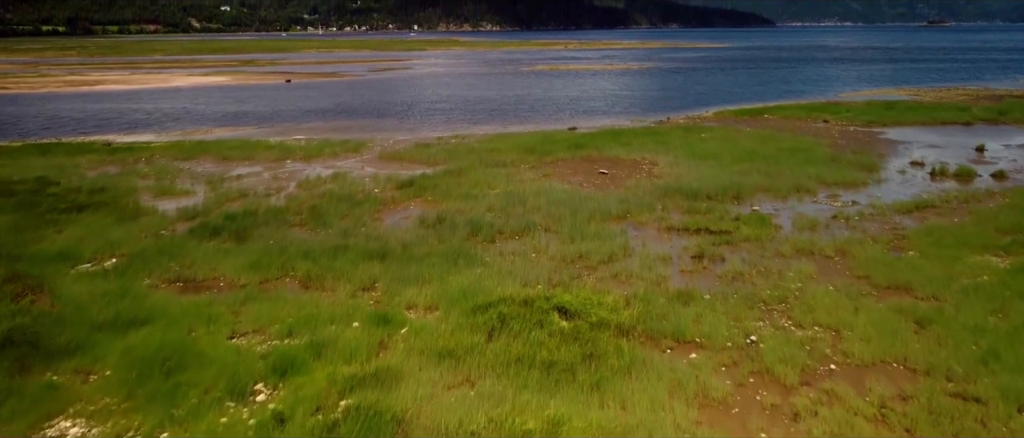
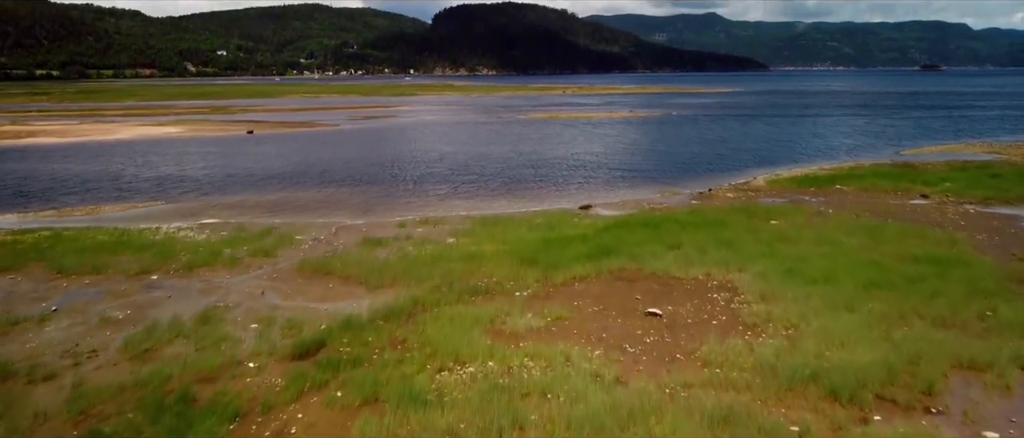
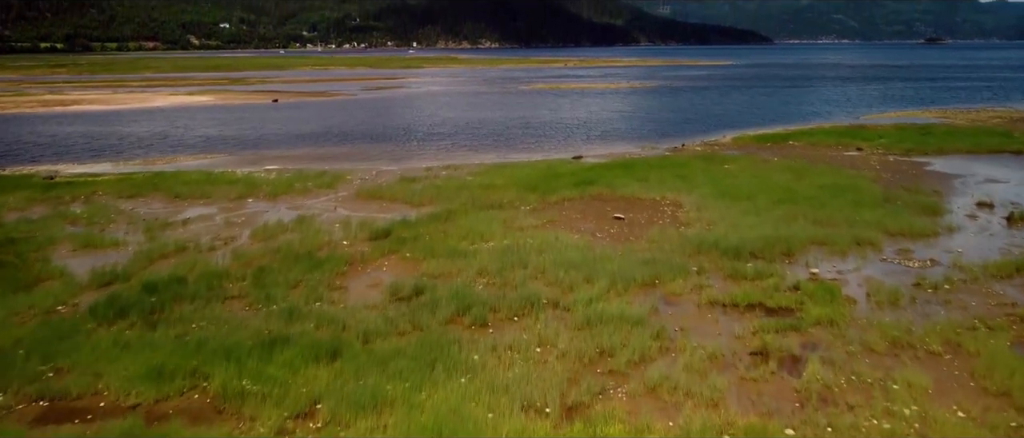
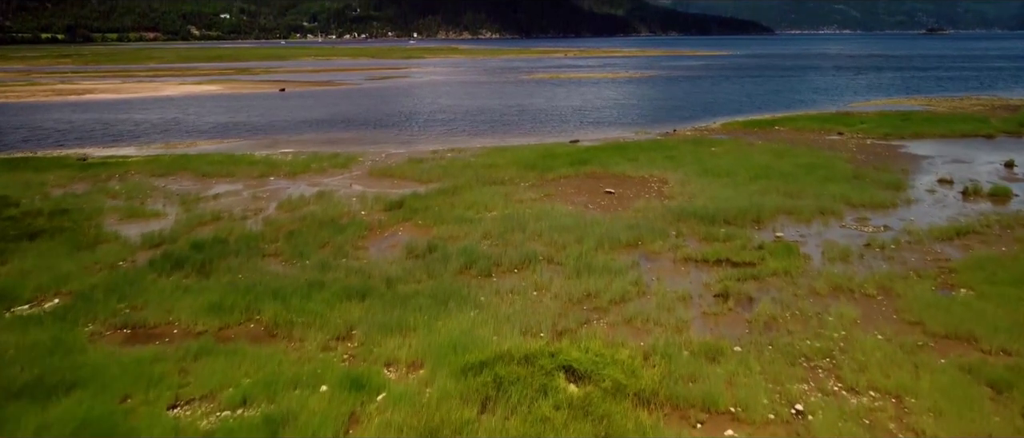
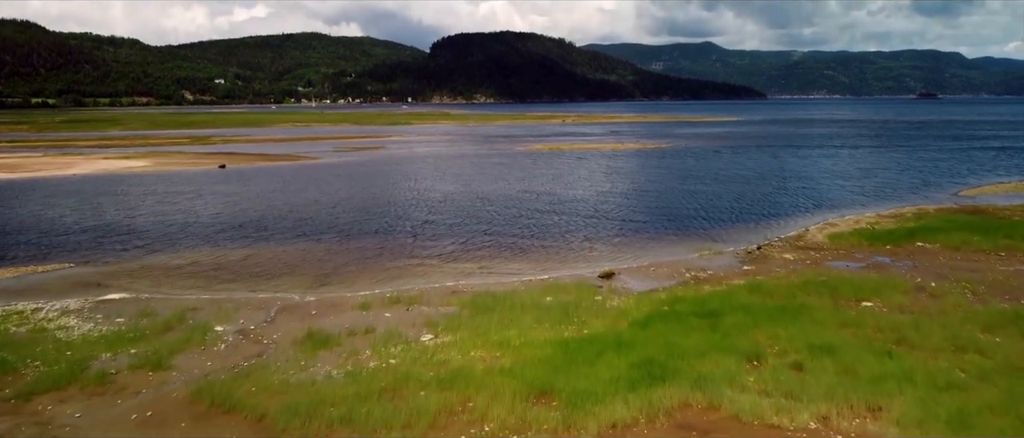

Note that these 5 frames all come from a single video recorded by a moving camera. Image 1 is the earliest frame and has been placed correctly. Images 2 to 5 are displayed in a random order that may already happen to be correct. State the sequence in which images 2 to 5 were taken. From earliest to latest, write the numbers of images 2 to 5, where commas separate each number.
4, 3, 2, 5
